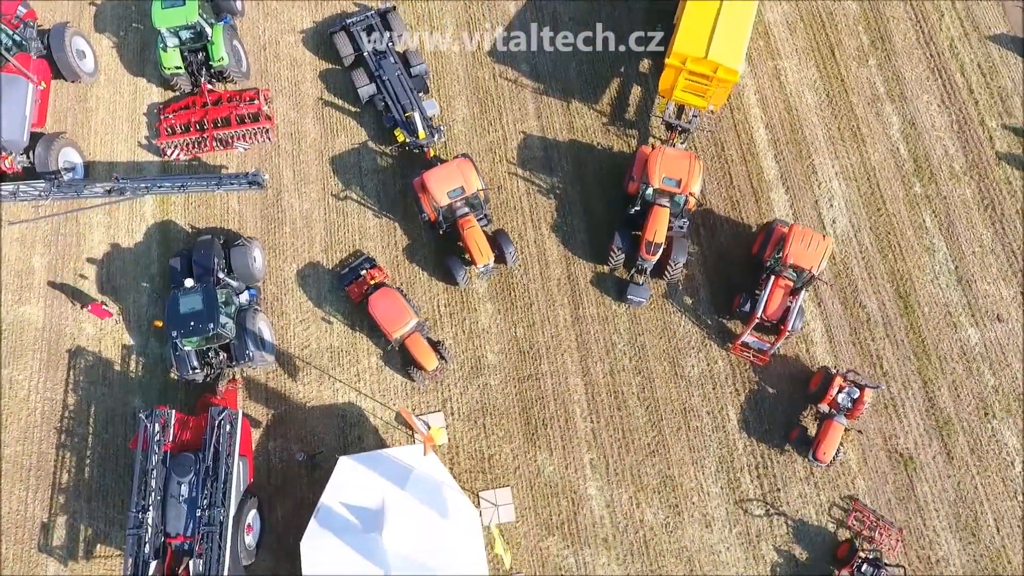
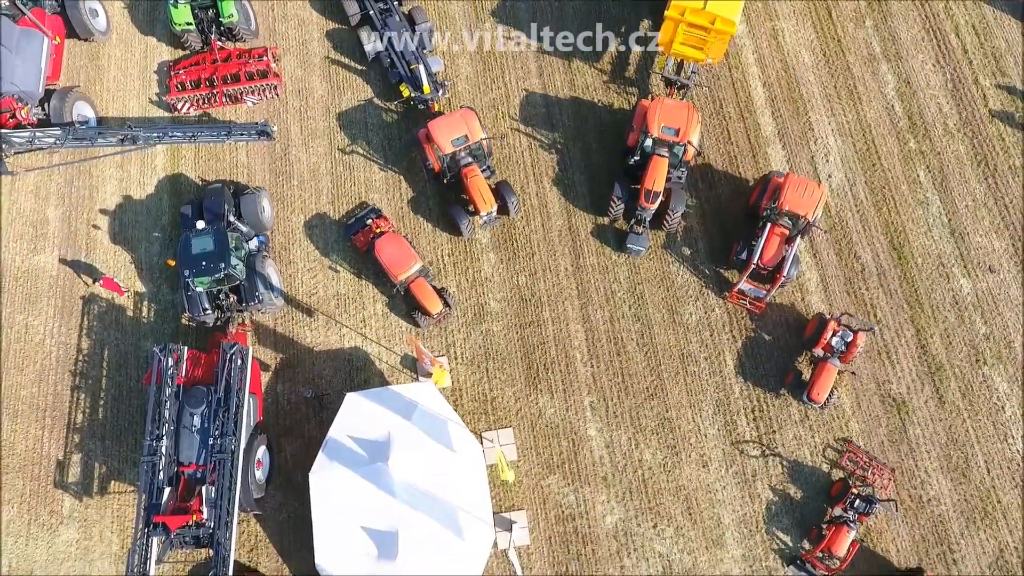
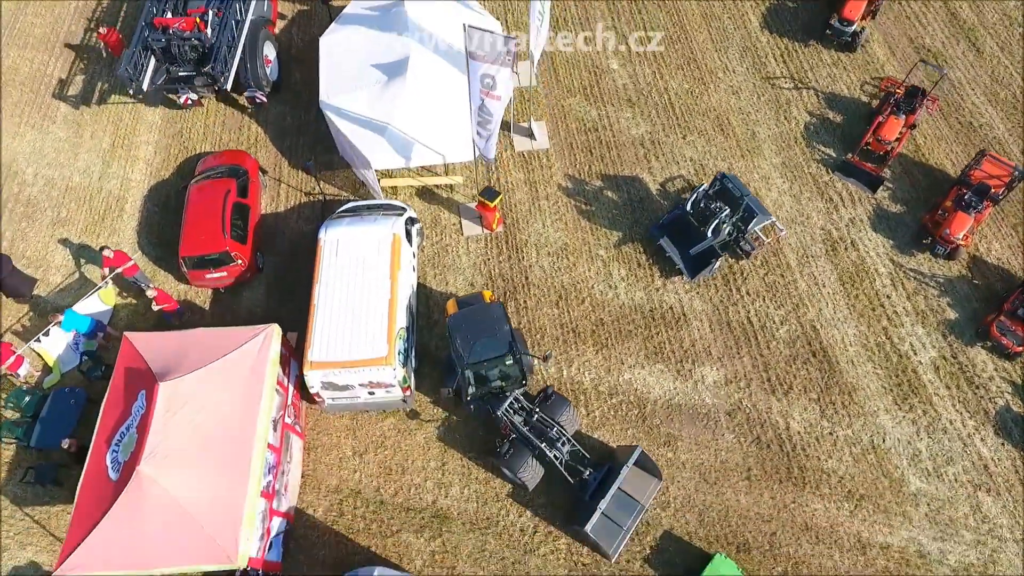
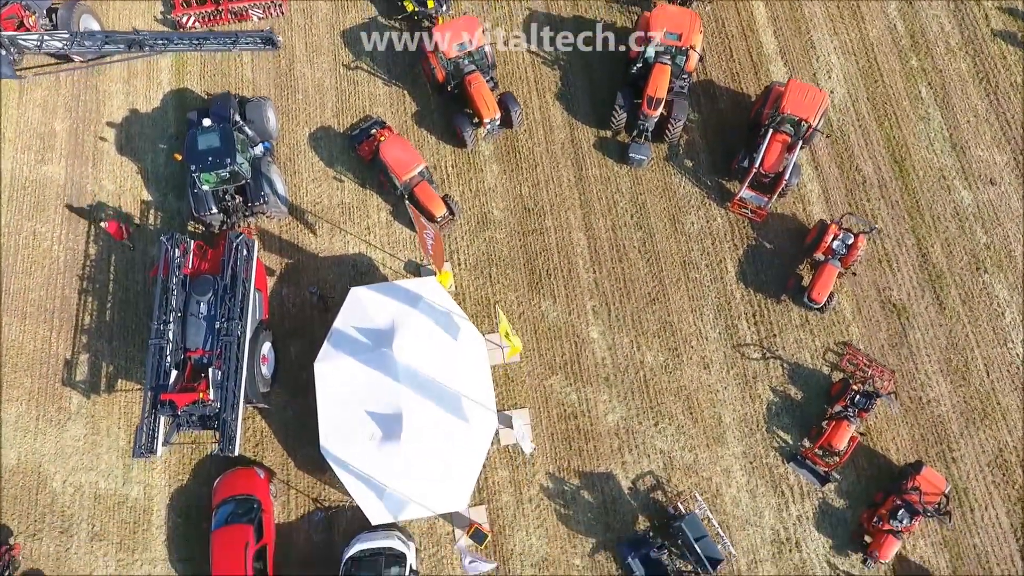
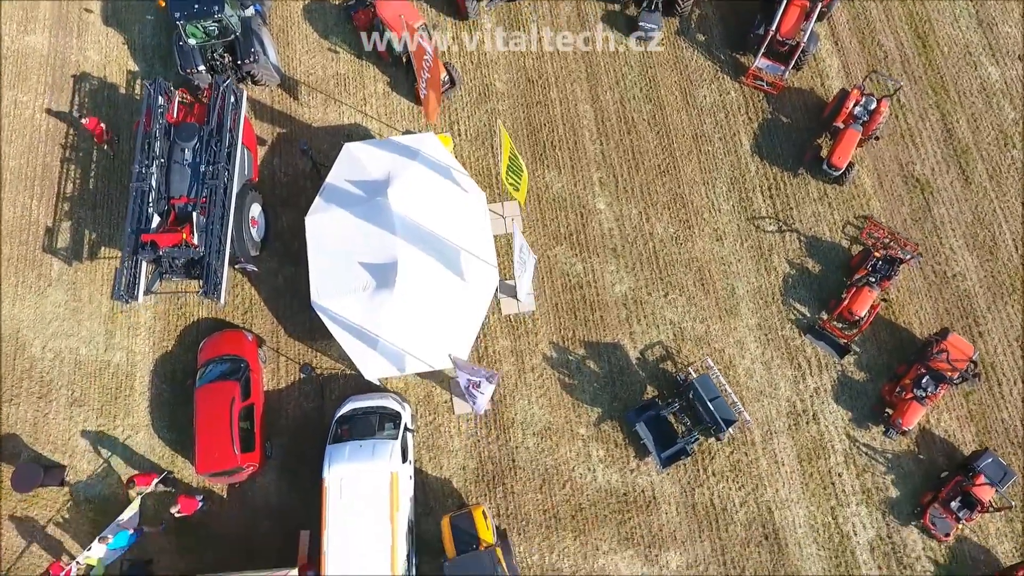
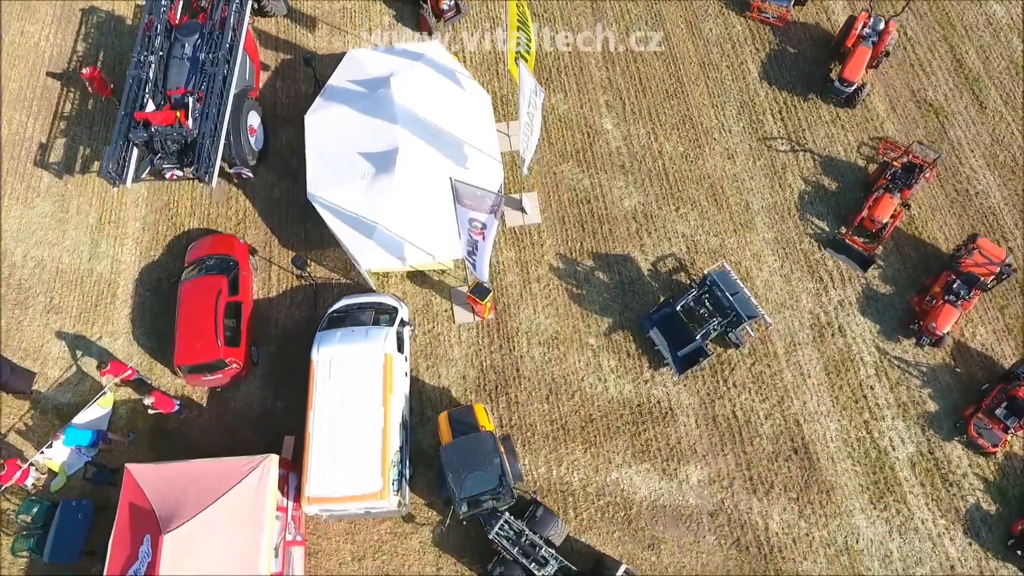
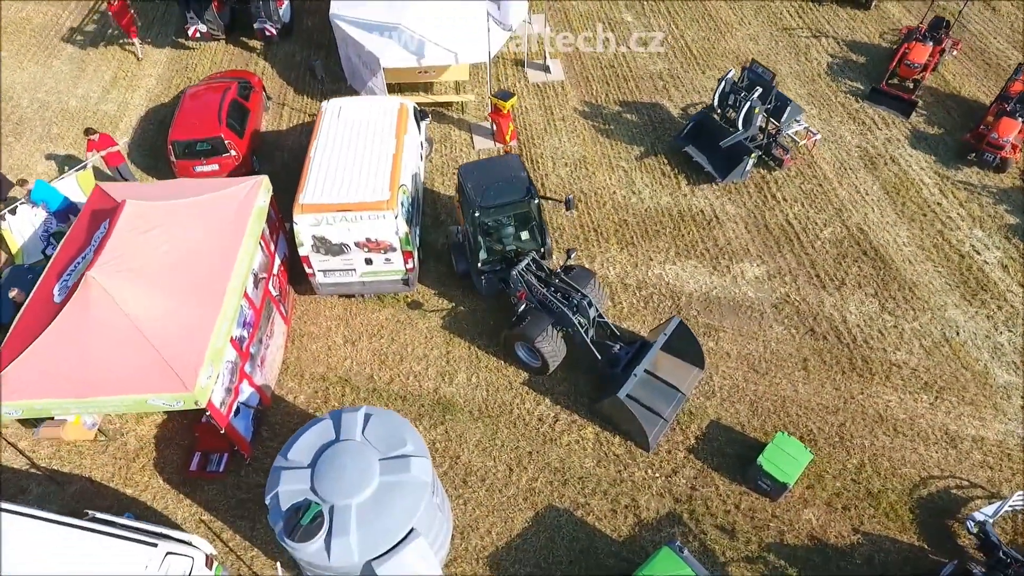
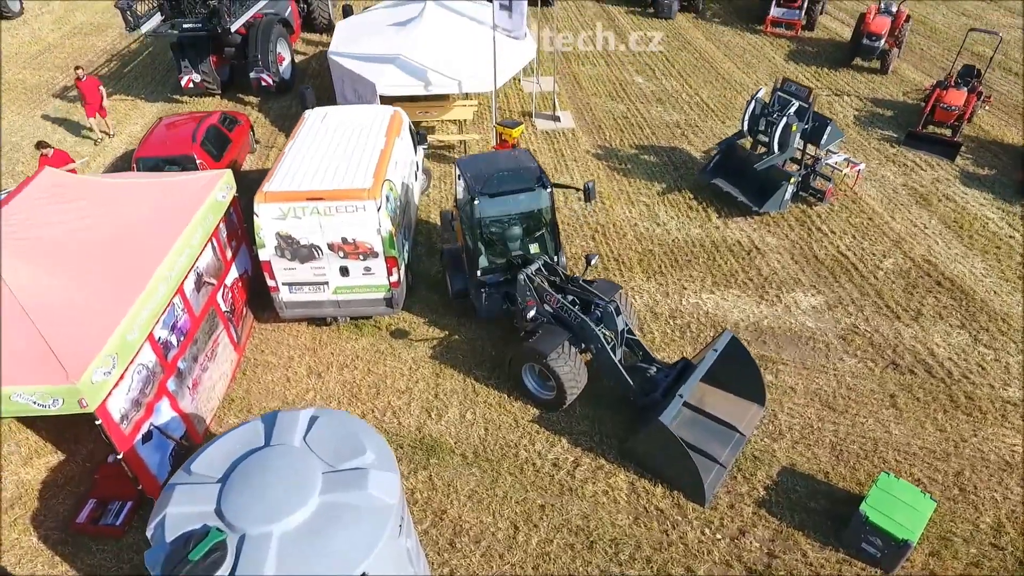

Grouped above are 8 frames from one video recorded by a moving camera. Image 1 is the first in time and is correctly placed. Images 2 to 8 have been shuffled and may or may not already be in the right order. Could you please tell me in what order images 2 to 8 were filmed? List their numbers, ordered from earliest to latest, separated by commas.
2, 4, 5, 6, 3, 7, 8
